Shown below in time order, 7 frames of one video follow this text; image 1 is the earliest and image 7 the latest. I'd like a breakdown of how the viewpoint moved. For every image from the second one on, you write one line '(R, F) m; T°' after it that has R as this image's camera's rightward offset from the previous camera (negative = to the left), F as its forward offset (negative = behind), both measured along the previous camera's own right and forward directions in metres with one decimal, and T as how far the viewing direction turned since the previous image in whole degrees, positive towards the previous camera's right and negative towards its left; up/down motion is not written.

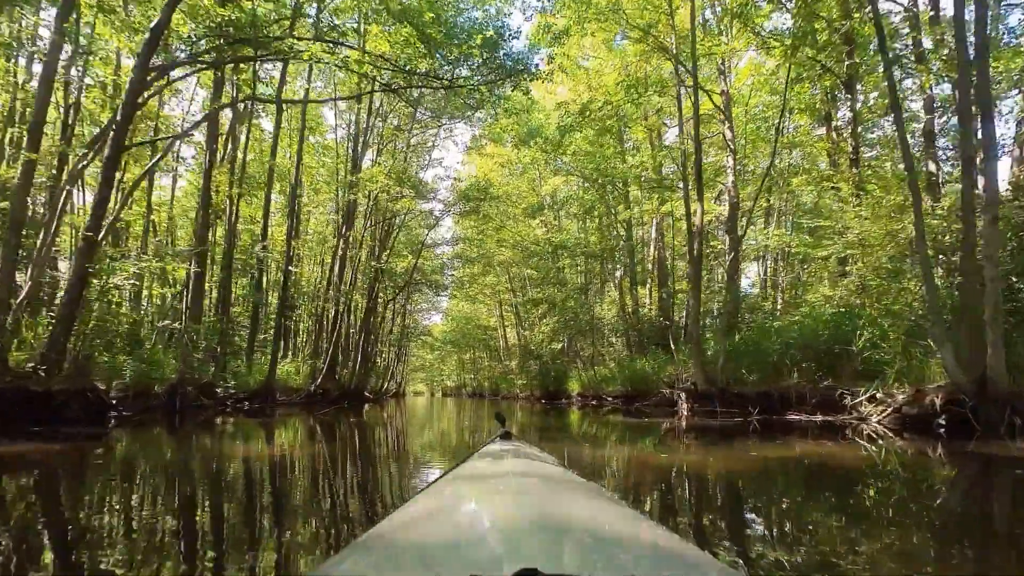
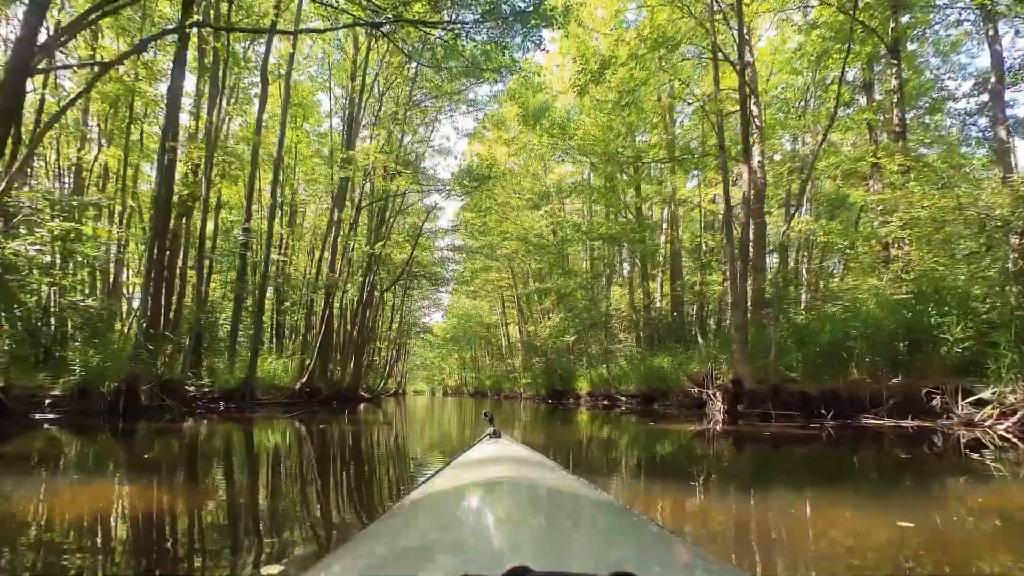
(-0.1, +1.2) m; 0°
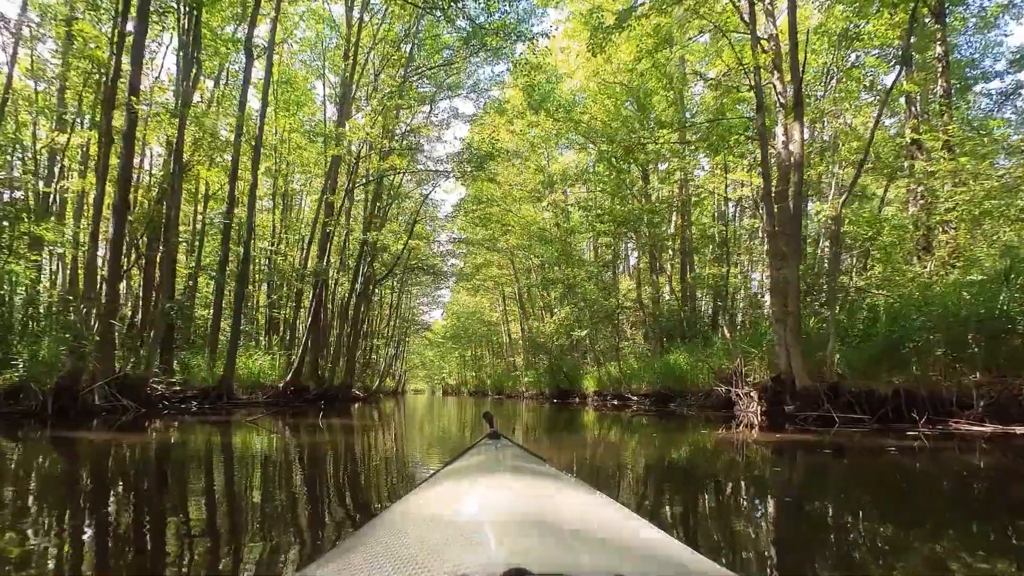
(-0.1, +1.0) m; 0°
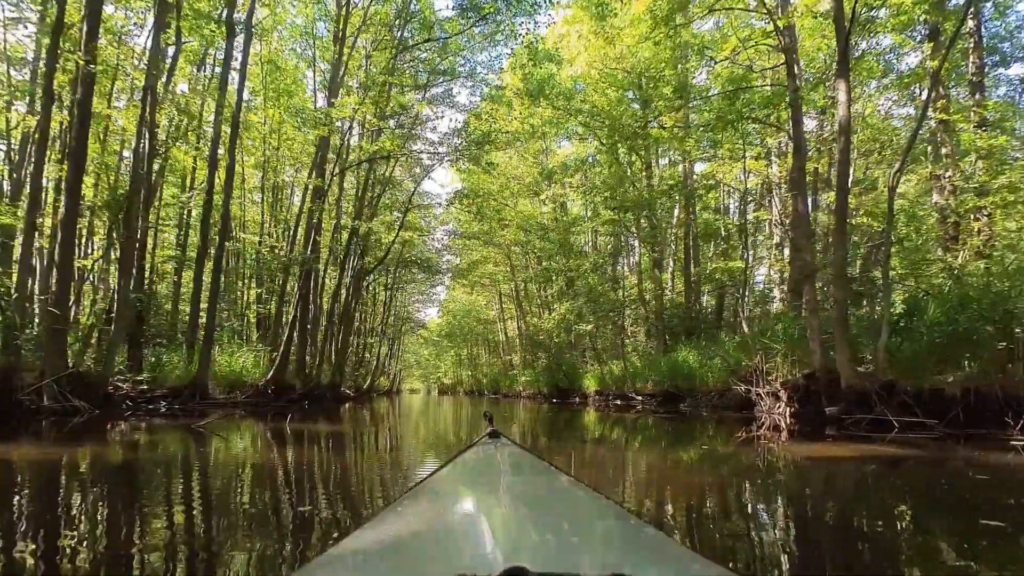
(0.0, +0.7) m; 0°
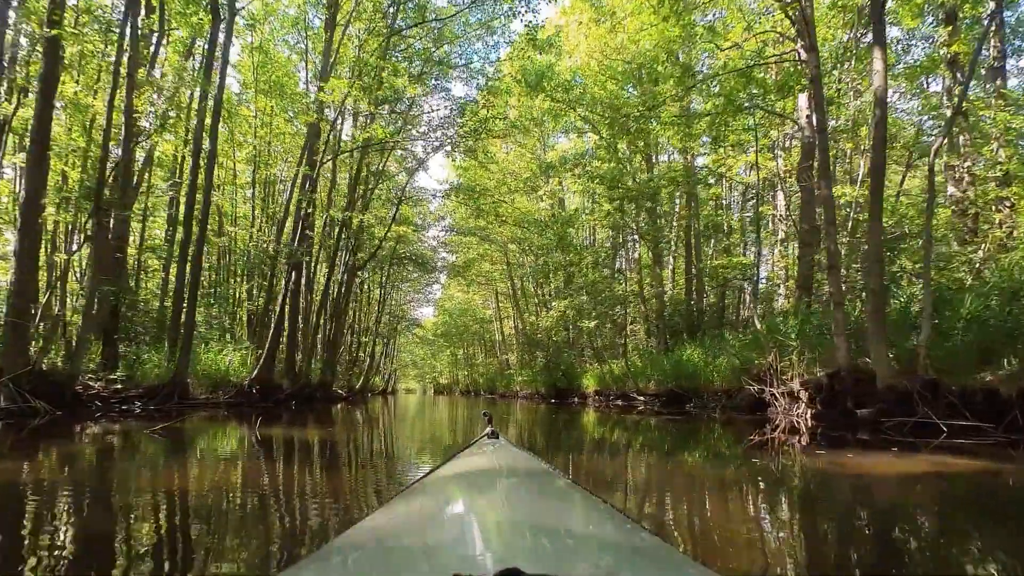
(0.0, +0.5) m; 0°
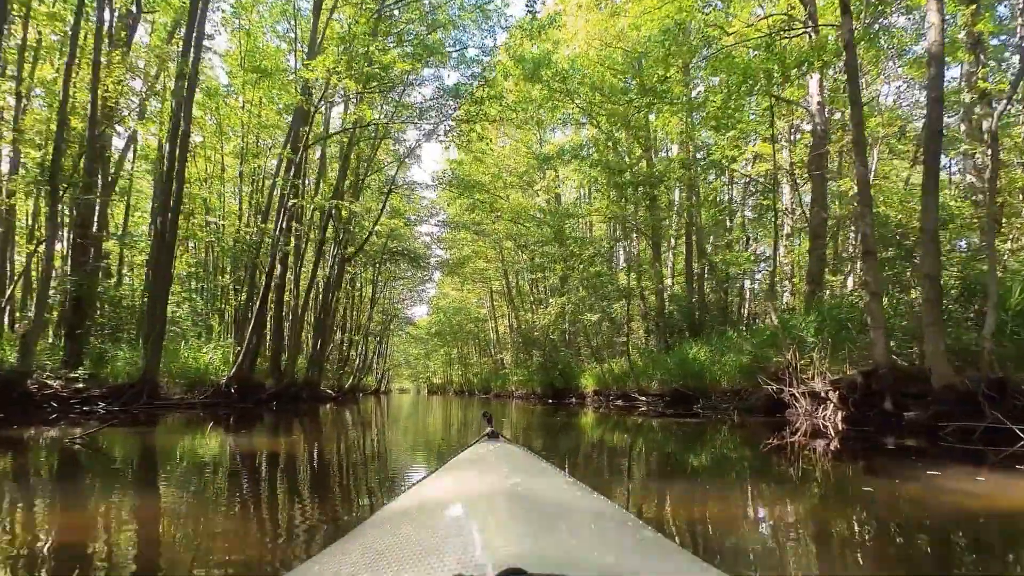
(0.0, +0.6) m; +1°
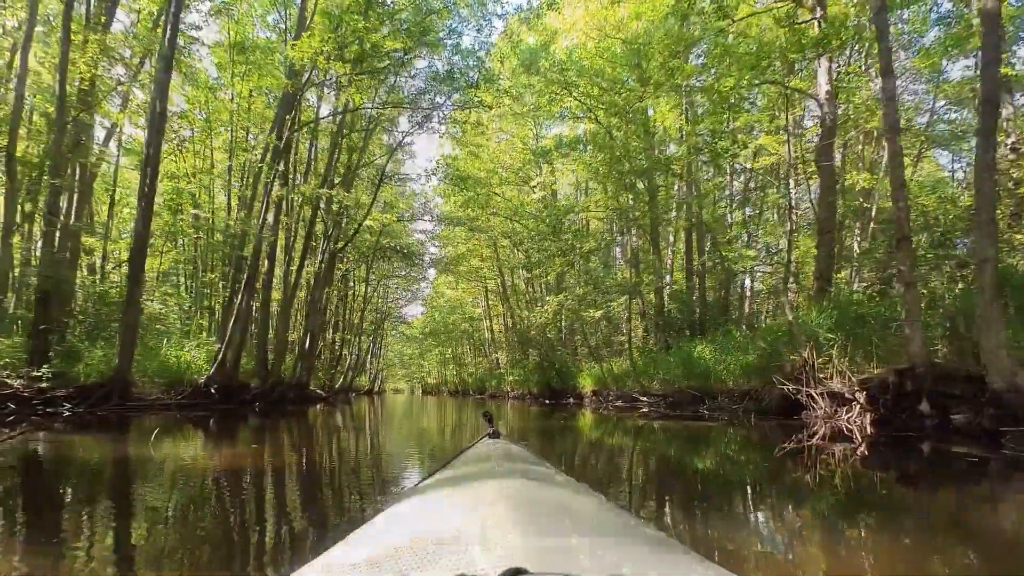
(0.0, +0.4) m; 0°
